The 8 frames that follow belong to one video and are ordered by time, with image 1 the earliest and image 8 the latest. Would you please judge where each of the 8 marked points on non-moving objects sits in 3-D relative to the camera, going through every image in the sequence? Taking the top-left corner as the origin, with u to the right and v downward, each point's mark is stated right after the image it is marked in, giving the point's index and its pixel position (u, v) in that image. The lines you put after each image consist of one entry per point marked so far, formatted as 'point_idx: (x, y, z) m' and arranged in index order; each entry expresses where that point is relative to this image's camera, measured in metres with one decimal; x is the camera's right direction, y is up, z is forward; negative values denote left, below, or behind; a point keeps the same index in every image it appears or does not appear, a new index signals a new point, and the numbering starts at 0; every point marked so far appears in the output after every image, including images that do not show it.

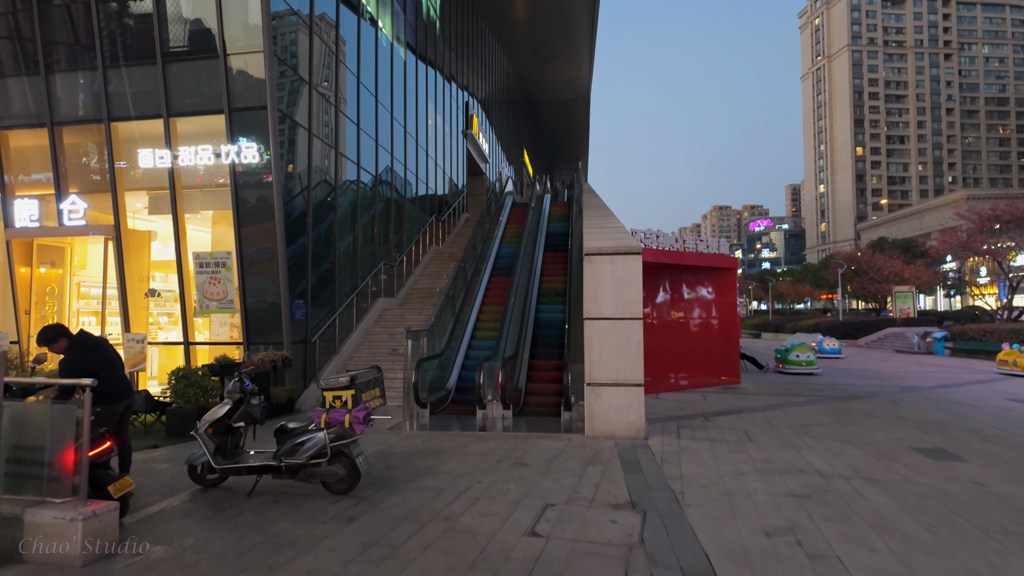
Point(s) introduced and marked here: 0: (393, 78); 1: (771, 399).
0: (-3.6, +6.2, +17.6) m
1: (+5.3, -2.3, +12.4) m
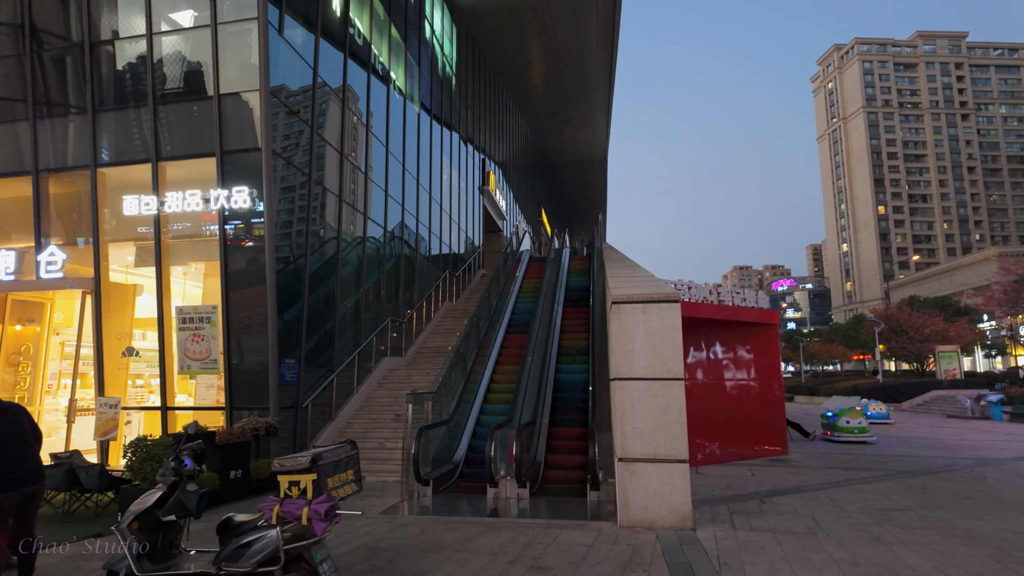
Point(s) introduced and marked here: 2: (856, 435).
0: (-3.2, +4.5, +17.0) m
1: (+5.6, -3.3, +10.8) m
2: (+9.0, -3.9, +15.9) m
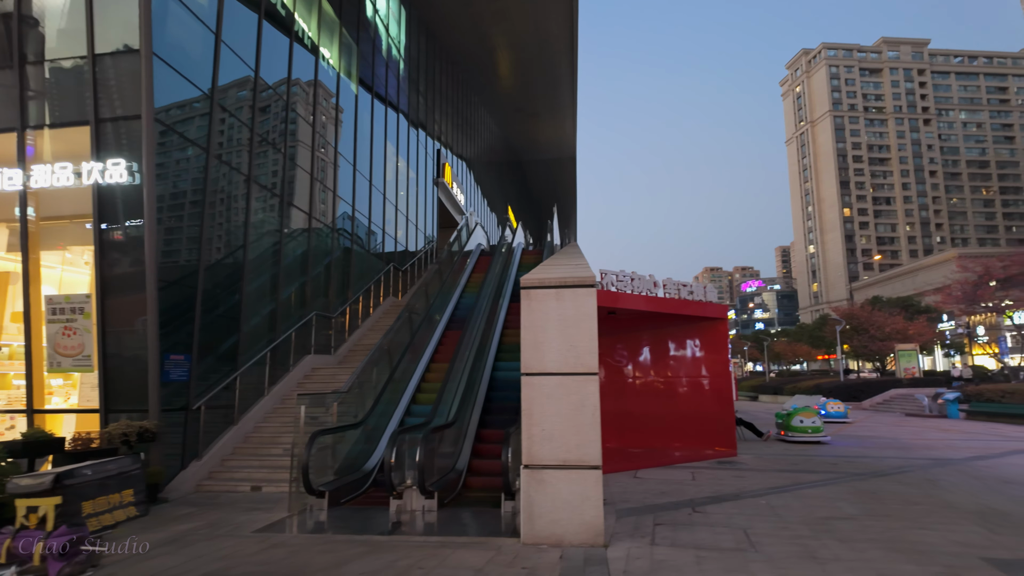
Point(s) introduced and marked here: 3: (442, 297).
0: (-4.7, +4.7, +16.0) m
1: (+4.4, -3.2, +10.1) m
2: (+7.6, -3.7, +15.3) m
3: (-1.7, -0.2, +14.9) m
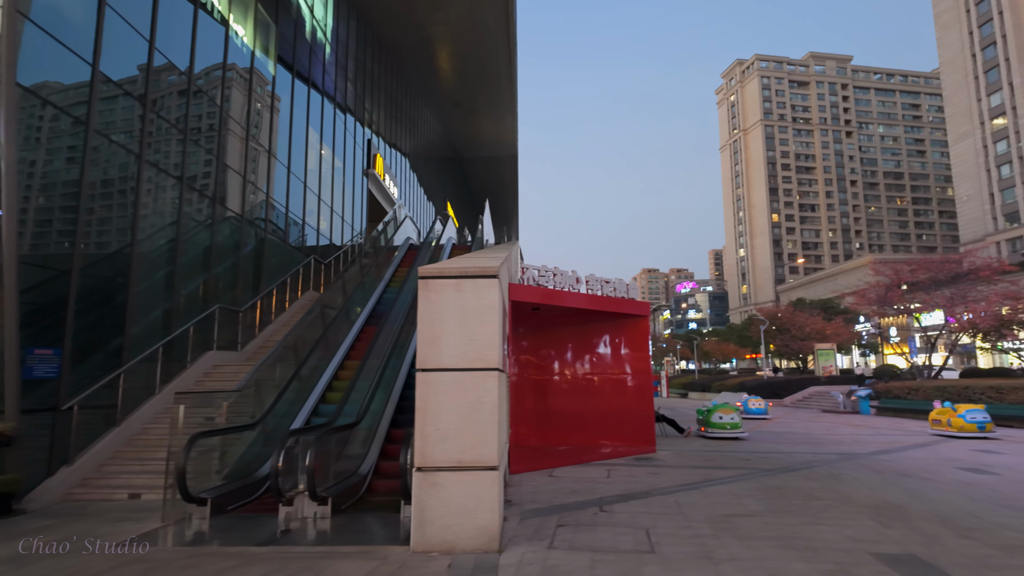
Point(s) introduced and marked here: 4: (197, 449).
0: (-6.5, +4.9, +15.1) m
1: (+3.0, -3.1, +10.1) m
2: (+5.6, -3.7, +15.6) m
3: (-3.5, -0.1, +14.3) m
4: (-3.6, -1.9, +6.9) m
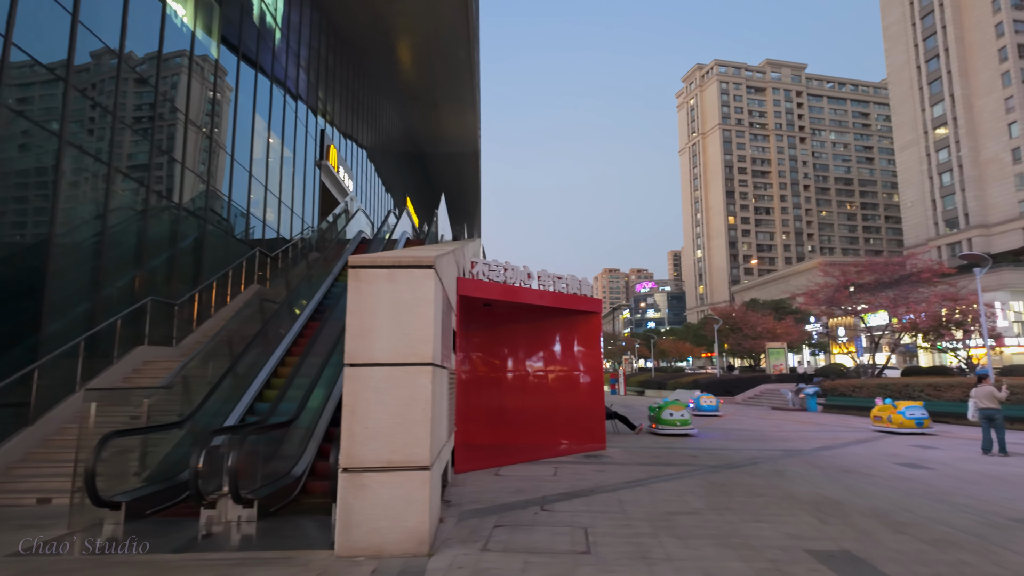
0: (-7.6, +5.1, +14.4) m
1: (+2.1, -3.0, +10.0) m
2: (+4.3, -3.7, +15.7) m
3: (-4.7, 0.0, +13.8) m
4: (-4.3, -1.7, +6.4) m
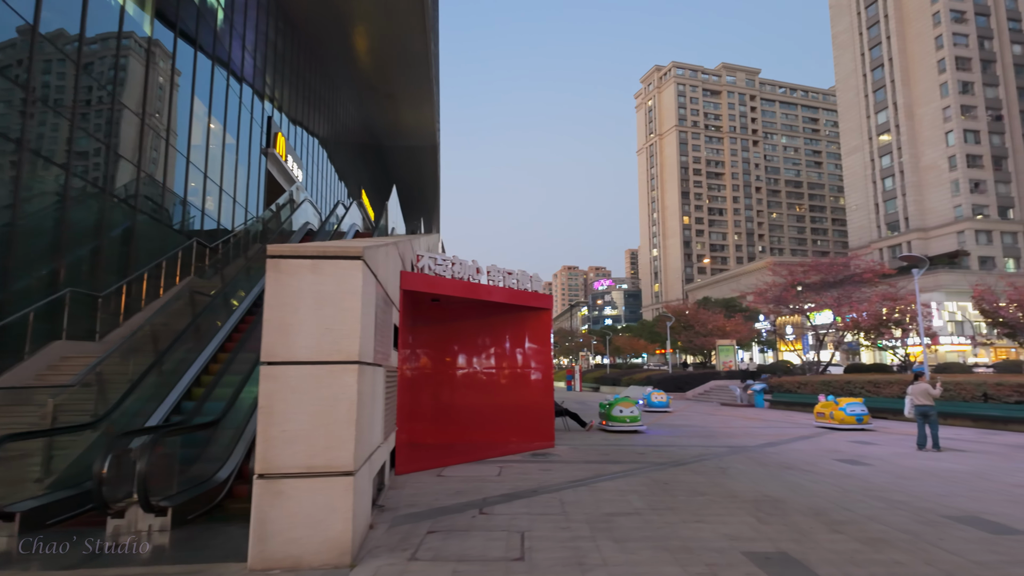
0: (-8.7, +5.3, +13.5) m
1: (+1.1, -3.0, +9.8) m
2: (+3.0, -3.6, +15.7) m
3: (-5.8, +0.2, +13.2) m
4: (-4.9, -1.6, +5.9) m
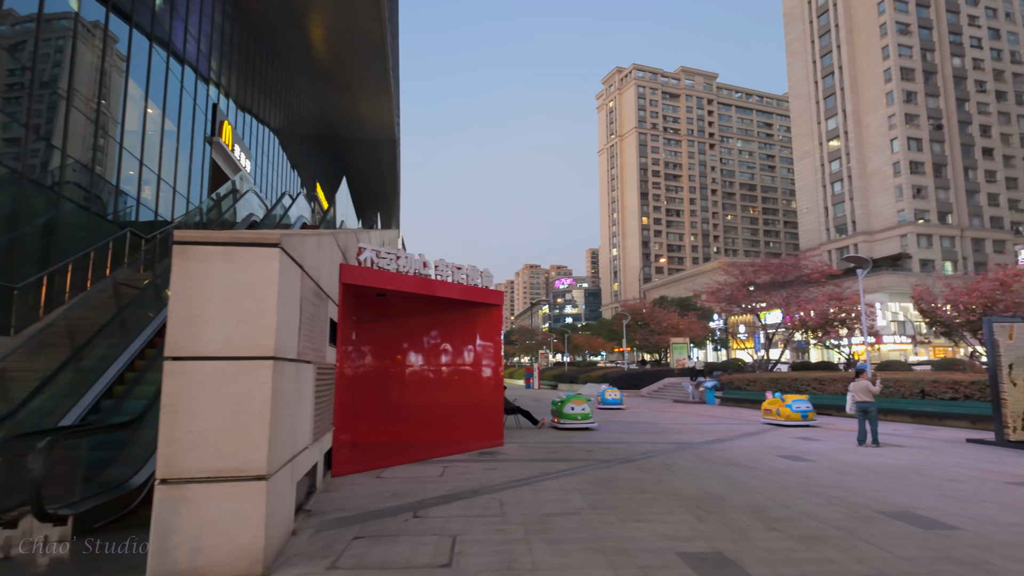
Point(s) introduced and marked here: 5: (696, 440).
0: (-9.8, +5.4, +12.7) m
1: (+0.2, -2.9, +9.7) m
2: (+1.7, -3.5, +15.6) m
3: (-6.9, +0.3, +12.5) m
4: (-5.6, -1.5, +5.3) m
5: (+4.1, -3.4, +13.3) m
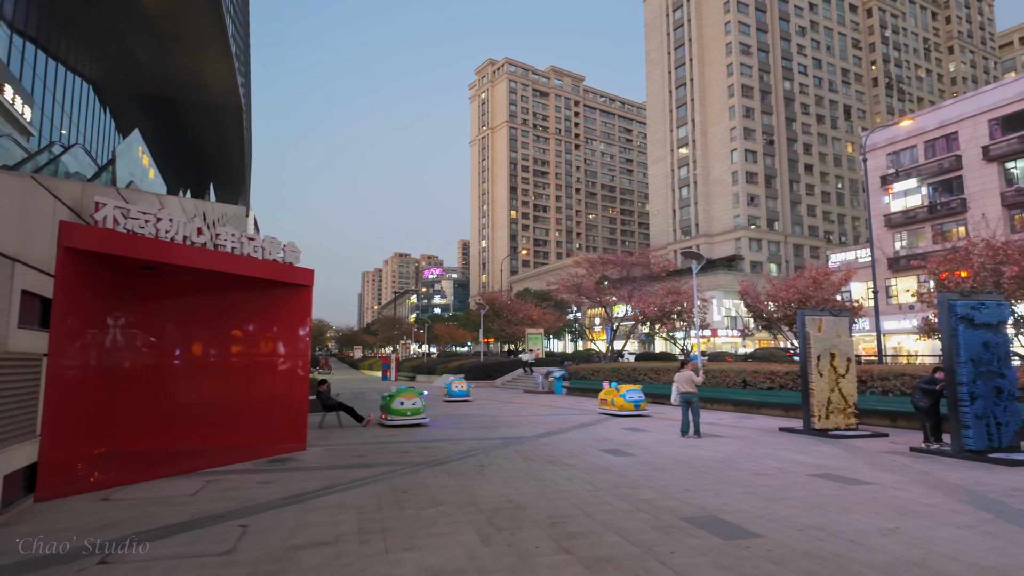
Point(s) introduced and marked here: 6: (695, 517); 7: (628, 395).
0: (-12.8, +6.1, +8.8) m
1: (-2.7, -2.6, +8.1) m
2: (-2.5, -3.1, +14.3) m
3: (-10.1, +0.9, +9.4) m
4: (-7.3, -1.1, +2.6) m
5: (+0.3, -3.1, +12.6) m
6: (+1.8, -2.2, +5.9) m
7: (+3.2, -2.9, +16.3) m
